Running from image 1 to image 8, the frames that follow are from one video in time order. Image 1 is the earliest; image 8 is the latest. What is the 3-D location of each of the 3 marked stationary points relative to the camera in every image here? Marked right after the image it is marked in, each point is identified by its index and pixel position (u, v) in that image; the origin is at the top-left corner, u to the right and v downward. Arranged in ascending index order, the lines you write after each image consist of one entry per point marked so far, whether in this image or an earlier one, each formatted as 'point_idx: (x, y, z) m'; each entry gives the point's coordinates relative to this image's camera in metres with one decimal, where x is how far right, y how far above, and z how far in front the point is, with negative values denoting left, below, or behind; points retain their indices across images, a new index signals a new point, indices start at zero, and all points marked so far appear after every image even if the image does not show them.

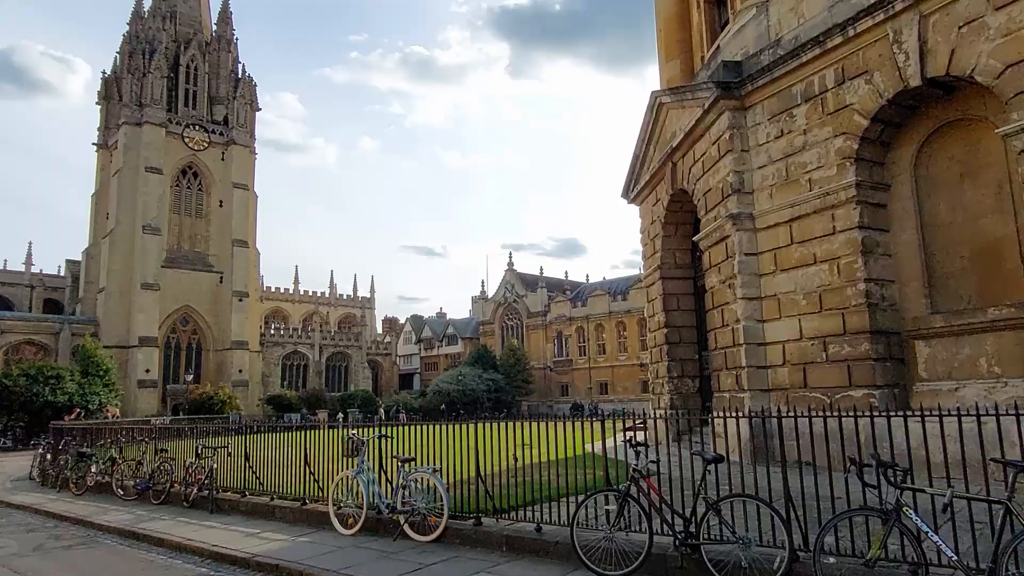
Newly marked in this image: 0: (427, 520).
0: (-0.8, -2.3, +7.1) m
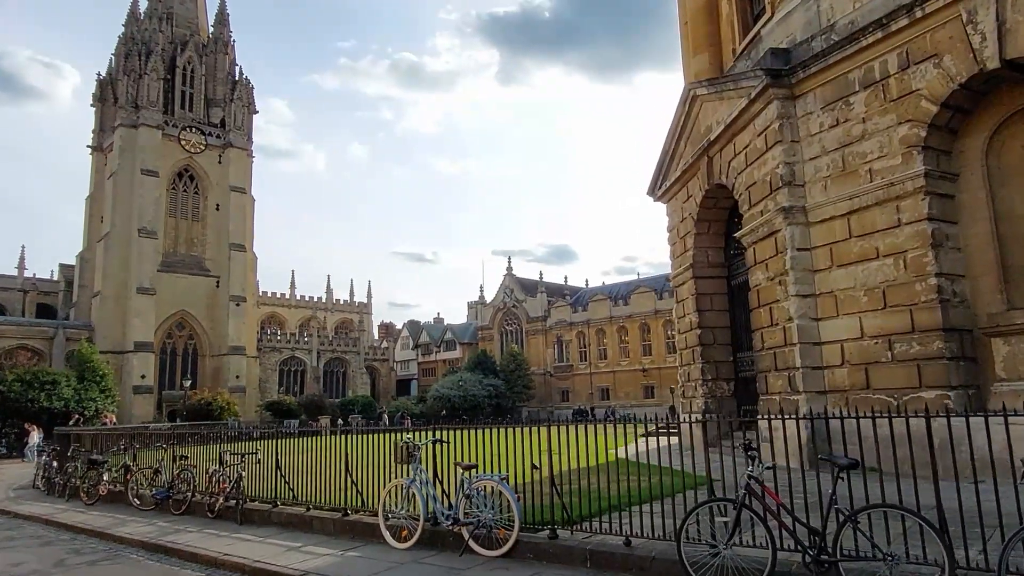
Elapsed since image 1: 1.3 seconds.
0: (-0.1, -2.3, +6.5) m
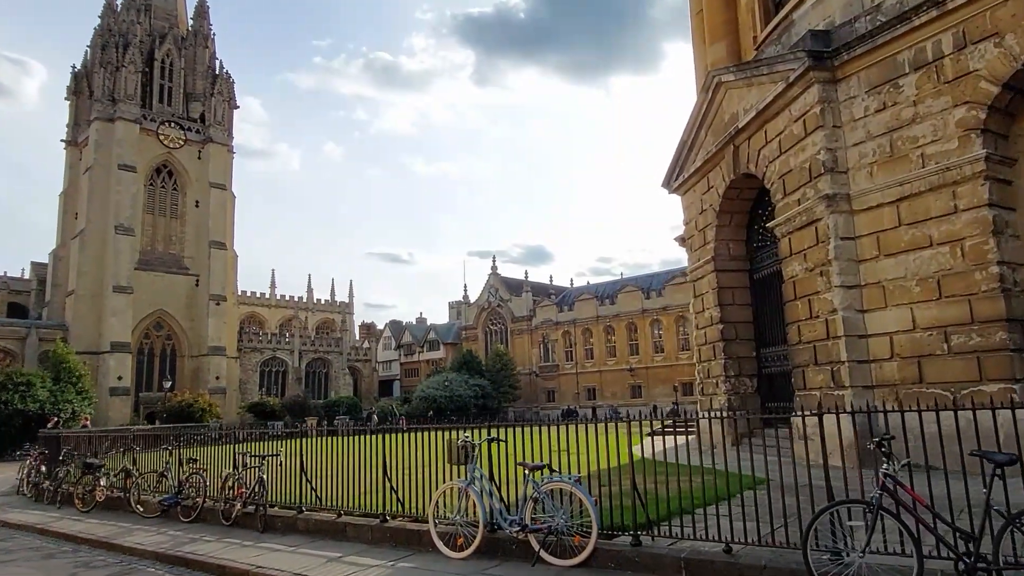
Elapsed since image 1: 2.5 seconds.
0: (+0.5, -2.1, +5.9) m
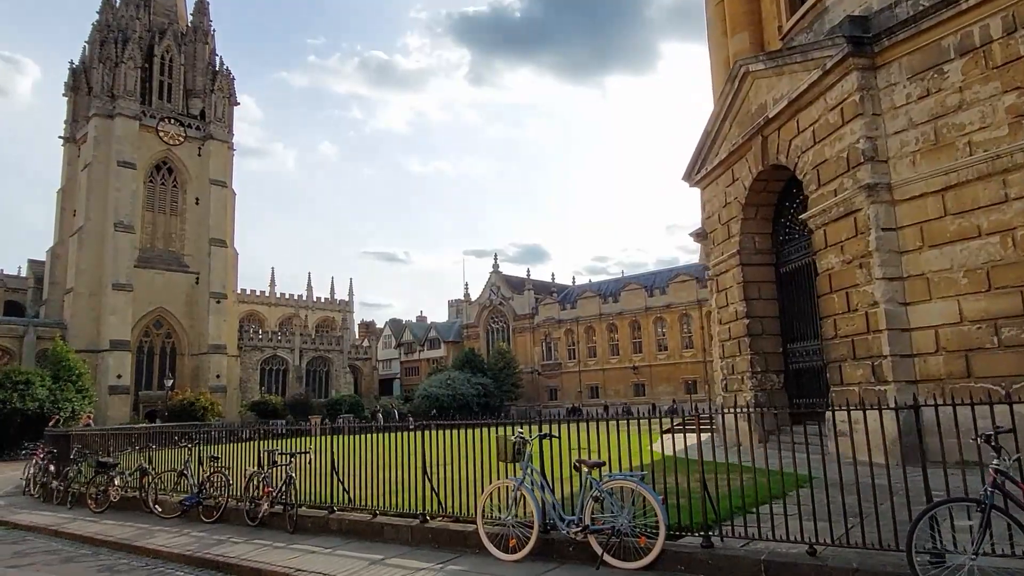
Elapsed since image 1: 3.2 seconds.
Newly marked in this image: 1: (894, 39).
0: (+1.0, -2.0, +5.5) m
1: (+5.6, +3.7, +10.4) m
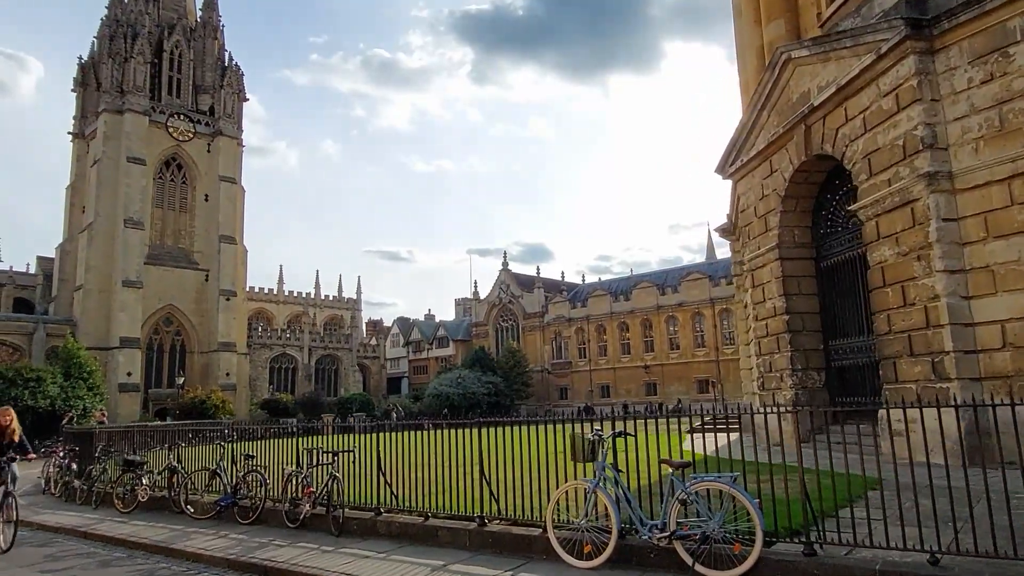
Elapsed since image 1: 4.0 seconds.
0: (+1.6, -1.9, +5.1) m
1: (+6.2, +3.8, +9.9) m
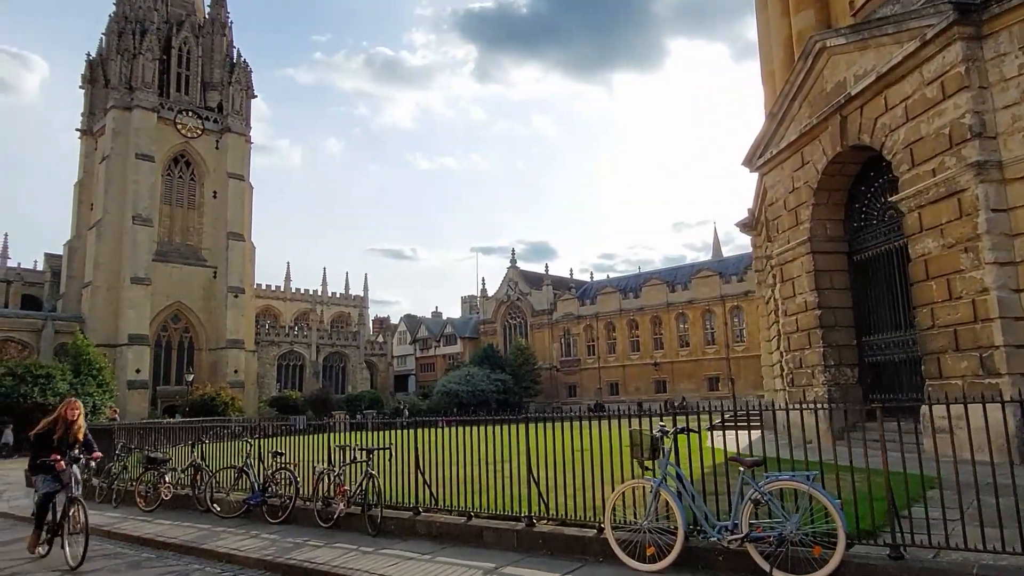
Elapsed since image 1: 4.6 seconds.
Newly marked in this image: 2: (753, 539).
0: (+2.0, -1.8, +4.8) m
1: (+6.7, +3.9, +9.6) m
2: (+1.7, -1.8, +5.0) m
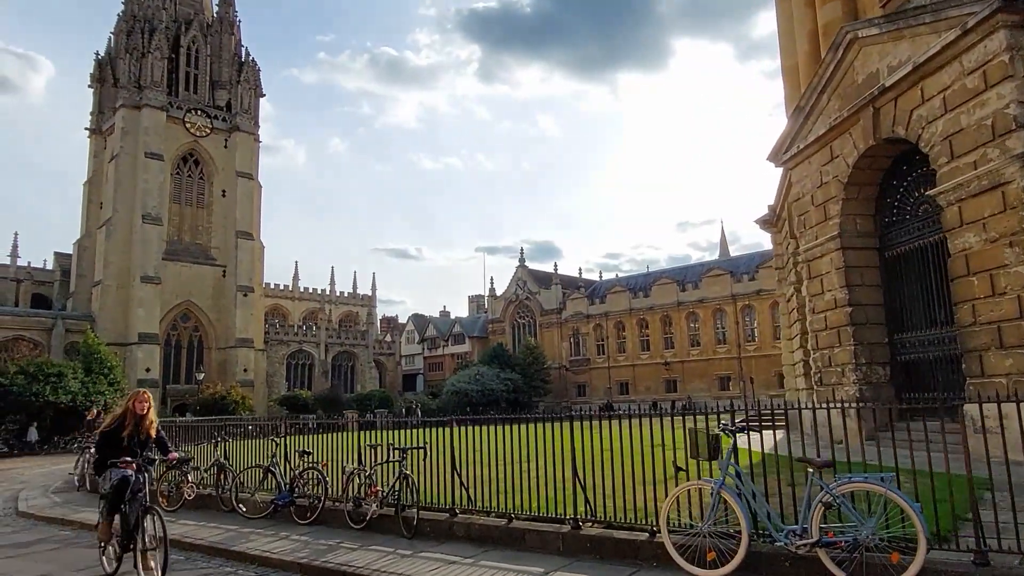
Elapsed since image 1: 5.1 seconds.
0: (+2.4, -1.8, +4.6) m
1: (+7.1, +3.9, +9.3) m
2: (+2.1, -1.7, +4.8) m
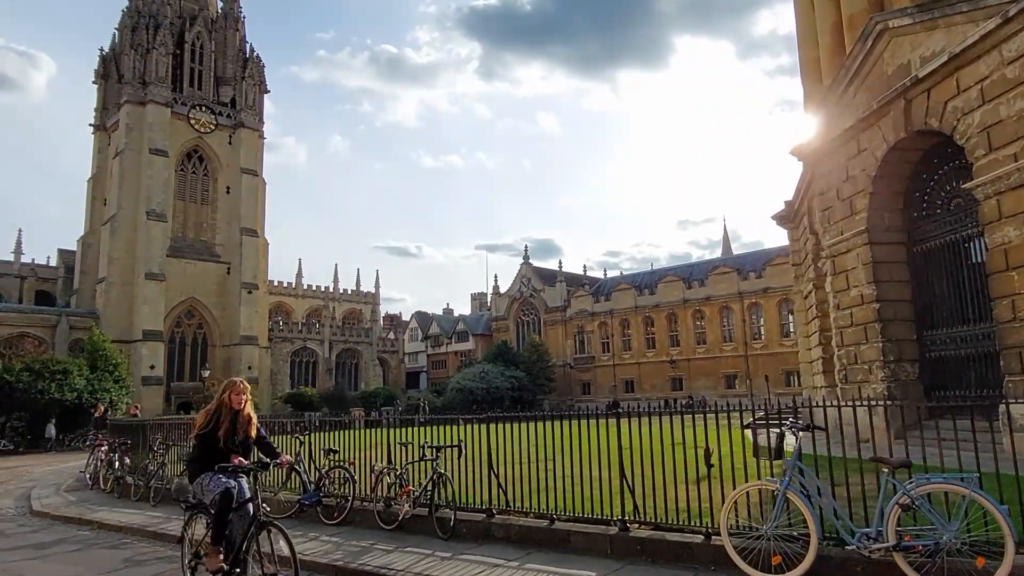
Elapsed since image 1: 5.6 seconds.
0: (+2.8, -1.7, +4.4) m
1: (+7.5, +4.0, +9.1) m
2: (+2.5, -1.6, +4.5) m
